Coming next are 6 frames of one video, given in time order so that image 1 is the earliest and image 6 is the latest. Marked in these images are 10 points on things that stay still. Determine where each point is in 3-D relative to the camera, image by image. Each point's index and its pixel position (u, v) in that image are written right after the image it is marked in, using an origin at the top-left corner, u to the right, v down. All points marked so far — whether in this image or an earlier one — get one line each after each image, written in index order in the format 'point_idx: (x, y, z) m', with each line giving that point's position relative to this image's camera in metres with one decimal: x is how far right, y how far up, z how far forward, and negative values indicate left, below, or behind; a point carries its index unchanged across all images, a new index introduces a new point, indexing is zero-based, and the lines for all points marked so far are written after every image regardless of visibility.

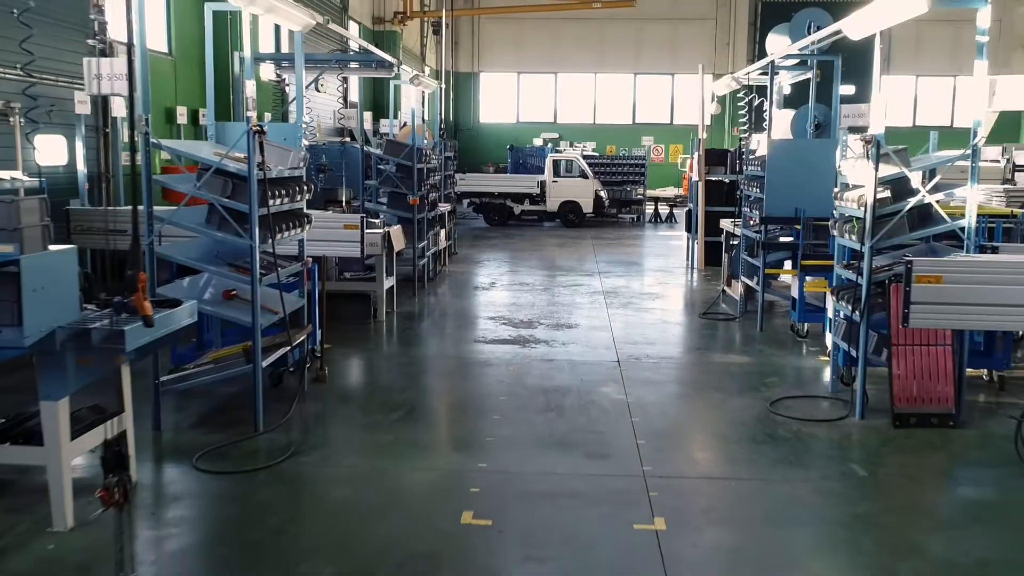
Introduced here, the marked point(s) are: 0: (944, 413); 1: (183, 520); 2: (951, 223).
0: (+2.6, -0.8, +4.0) m
1: (-1.5, -1.0, +3.1) m
2: (+2.7, +0.4, +4.1) m
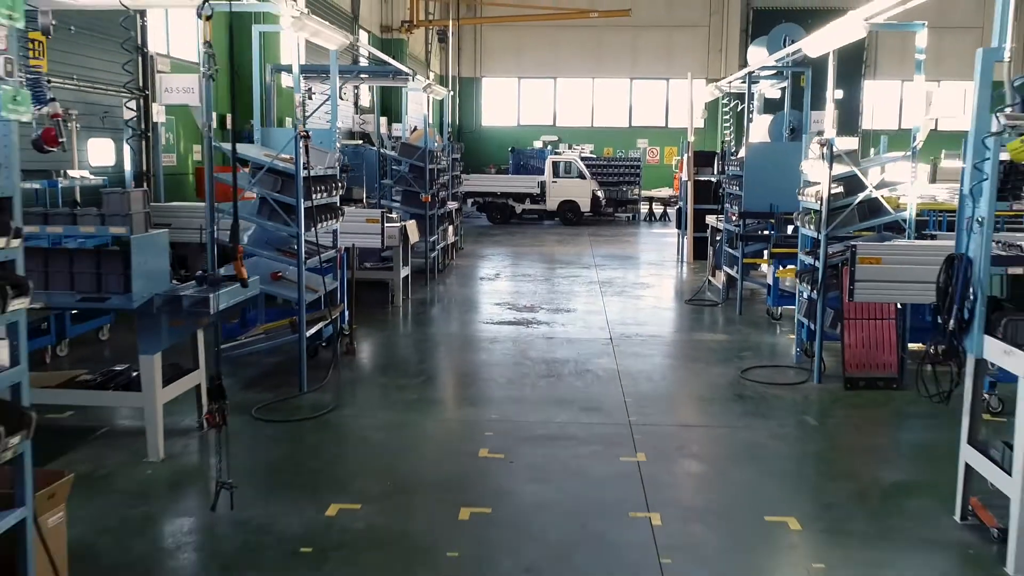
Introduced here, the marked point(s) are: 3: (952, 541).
0: (+2.6, -0.6, +4.7) m
1: (-1.5, -0.9, +3.8) m
2: (+2.7, +0.5, +4.8) m
3: (+2.0, -1.2, +3.1) m
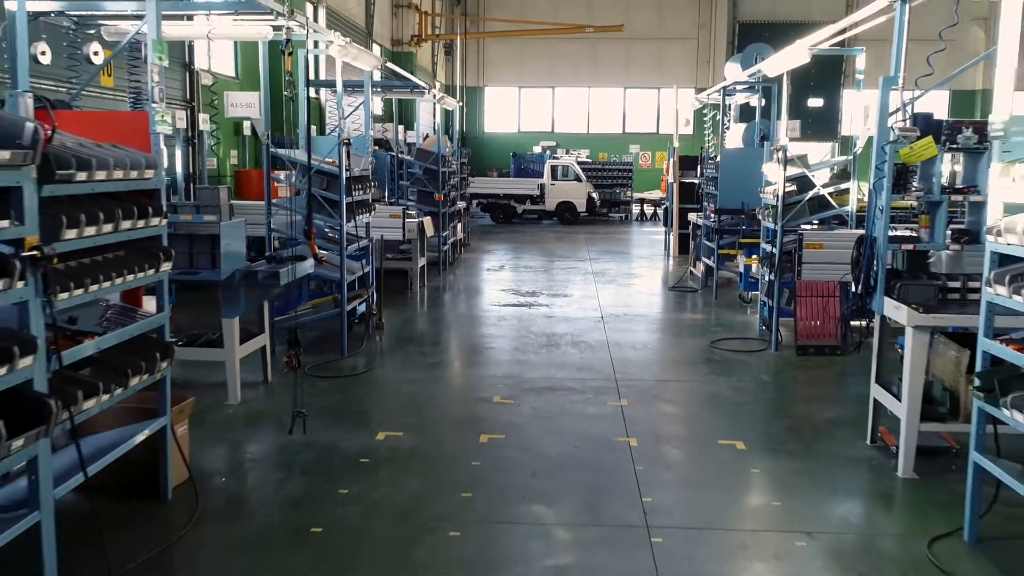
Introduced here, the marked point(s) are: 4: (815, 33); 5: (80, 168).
0: (+2.7, -0.5, +5.6) m
1: (-1.4, -0.8, +4.7) m
2: (+2.8, +0.7, +5.7) m
3: (+2.1, -1.0, +4.0) m
4: (+2.3, +1.9, +5.1) m
5: (-1.8, +0.5, +2.8) m
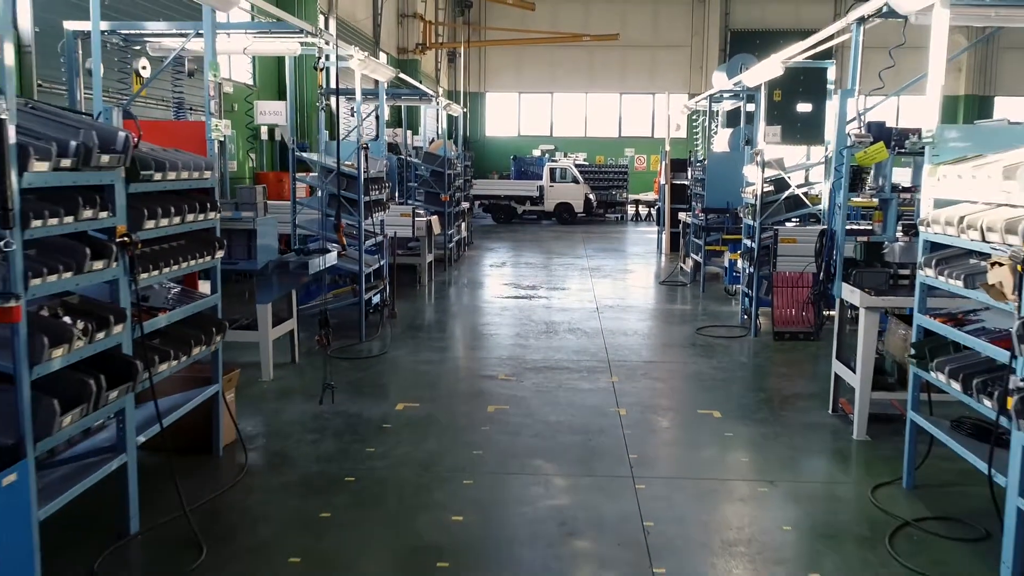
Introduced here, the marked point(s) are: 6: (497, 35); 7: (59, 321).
0: (+2.7, -0.4, +6.2) m
1: (-1.4, -0.7, +5.3) m
2: (+2.8, +0.7, +6.3) m
3: (+2.1, -0.9, +4.6) m
4: (+2.3, +2.0, +5.7) m
5: (-1.8, +0.6, +3.3) m
6: (-0.4, +7.3, +19.5) m
7: (-1.9, -0.1, +2.8) m
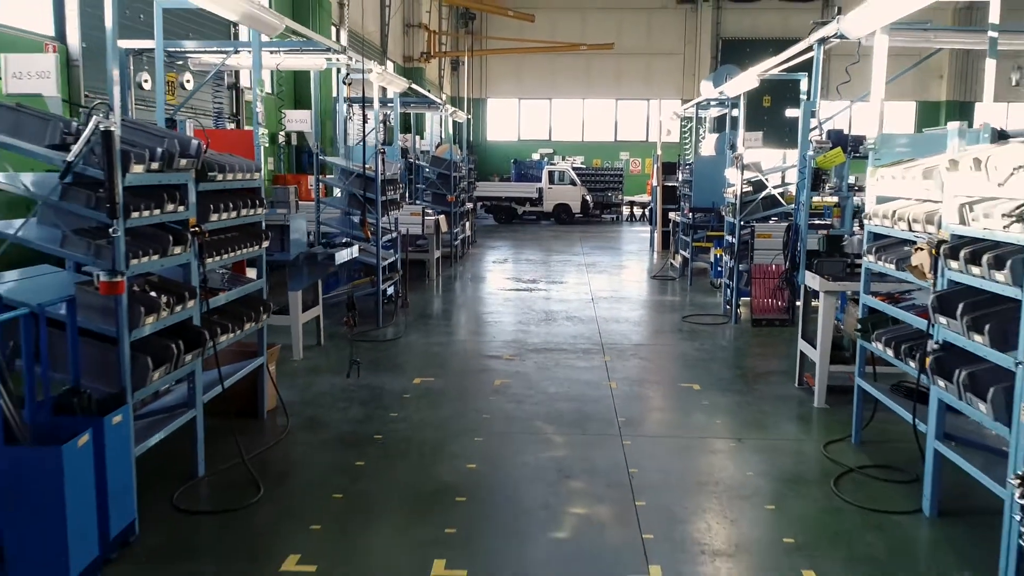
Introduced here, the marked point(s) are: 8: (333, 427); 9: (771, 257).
0: (+2.7, -0.3, +6.8) m
1: (-1.4, -0.6, +5.9) m
2: (+2.8, +0.8, +6.9) m
3: (+2.2, -0.8, +5.2) m
4: (+2.3, +2.1, +6.3) m
5: (-1.7, +0.7, +4.0) m
6: (-0.4, +7.4, +20.2) m
7: (-1.8, 0.0, +3.4) m
8: (-1.2, -0.9, +4.5) m
9: (+2.7, +0.3, +7.0) m
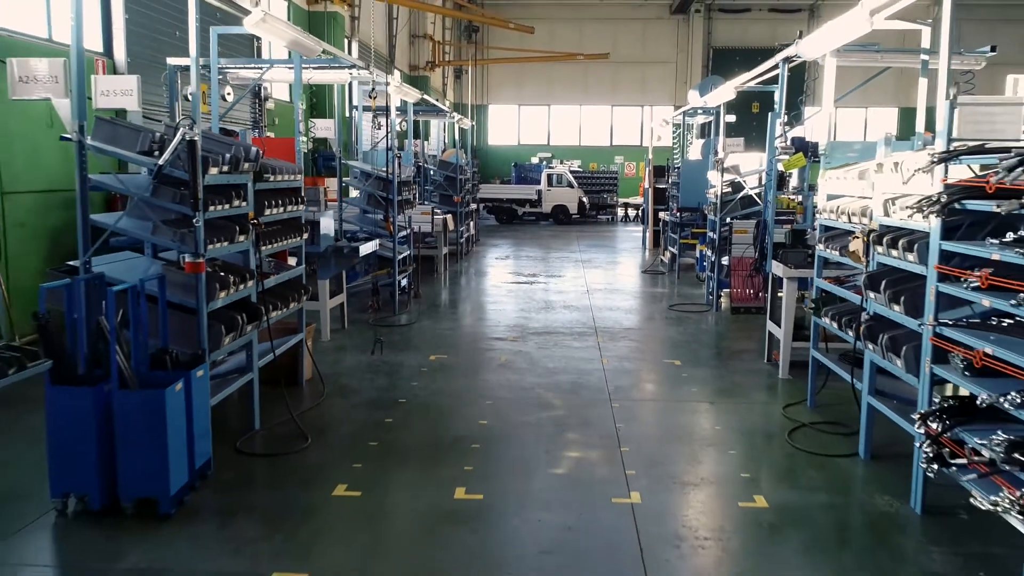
0: (+2.8, -0.2, +7.5) m
1: (-1.3, -0.5, +6.6) m
2: (+2.8, +0.9, +7.7) m
3: (+2.2, -0.7, +5.9) m
4: (+2.4, +2.2, +7.1) m
5: (-1.7, +0.8, +4.7) m
6: (-0.5, +7.4, +21.0) m
7: (-1.8, +0.1, +4.2) m
8: (-1.2, -0.8, +5.3) m
9: (+2.7, +0.4, +7.7) m
